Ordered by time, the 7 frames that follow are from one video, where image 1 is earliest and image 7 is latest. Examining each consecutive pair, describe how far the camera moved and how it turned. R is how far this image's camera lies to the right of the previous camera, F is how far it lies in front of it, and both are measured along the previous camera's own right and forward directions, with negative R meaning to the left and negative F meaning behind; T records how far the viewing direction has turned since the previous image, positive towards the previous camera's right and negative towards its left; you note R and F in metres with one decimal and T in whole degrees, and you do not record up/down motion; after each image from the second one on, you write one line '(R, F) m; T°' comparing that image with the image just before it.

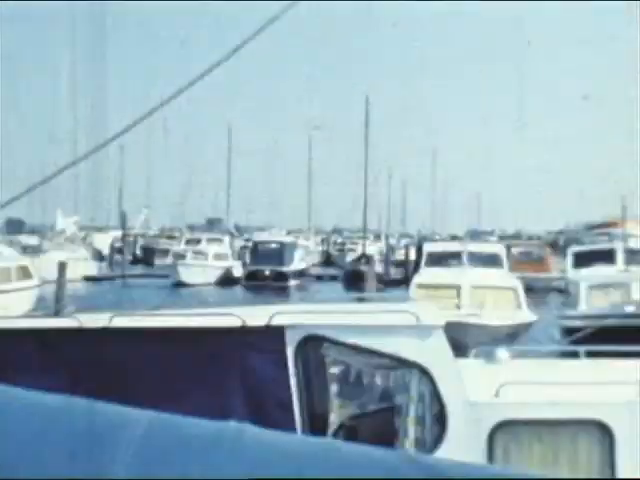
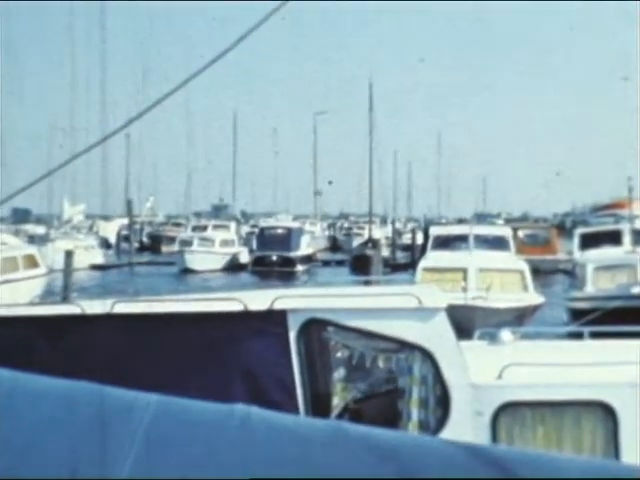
(0.0, 0.0) m; 0°
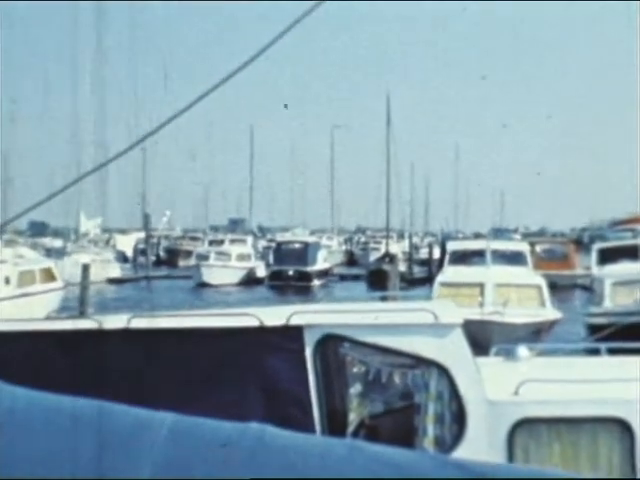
(0.0, 0.0) m; -1°
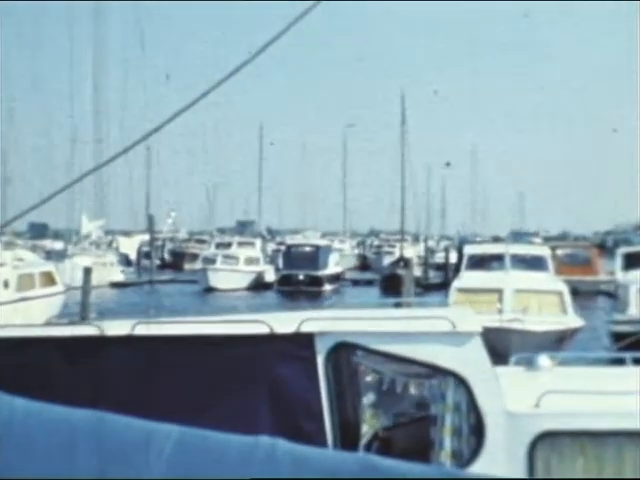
(0.0, +0.3) m; 0°
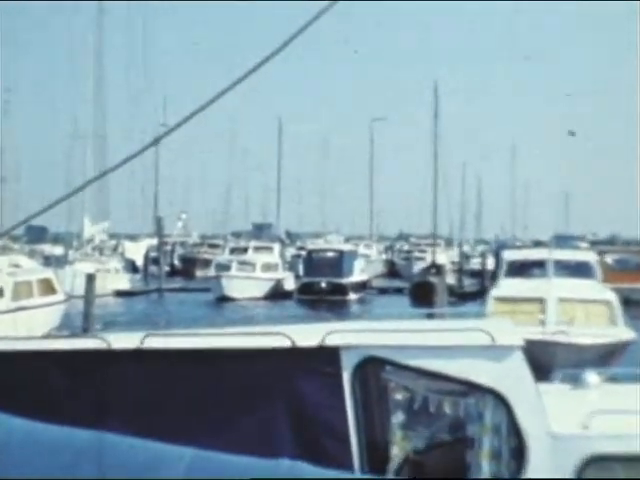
(0.0, +0.6) m; -1°
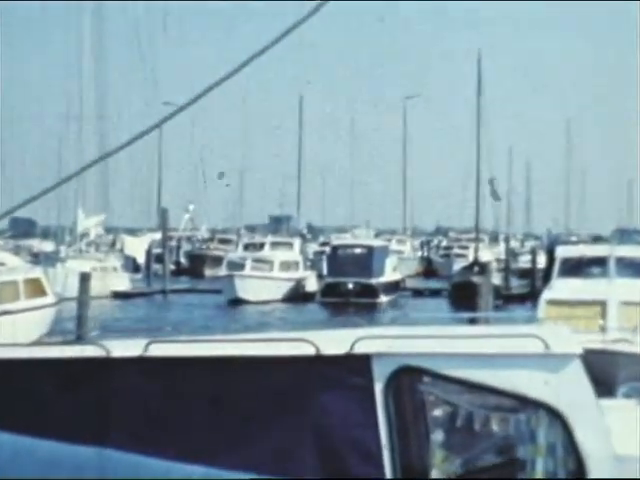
(0.0, +0.8) m; -1°
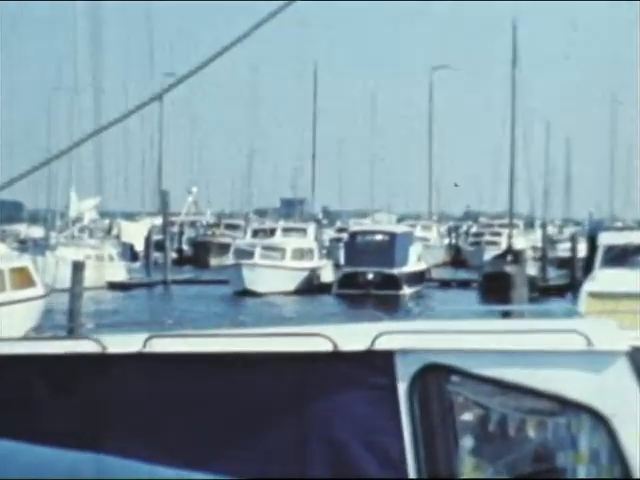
(0.0, +0.5) m; -1°
